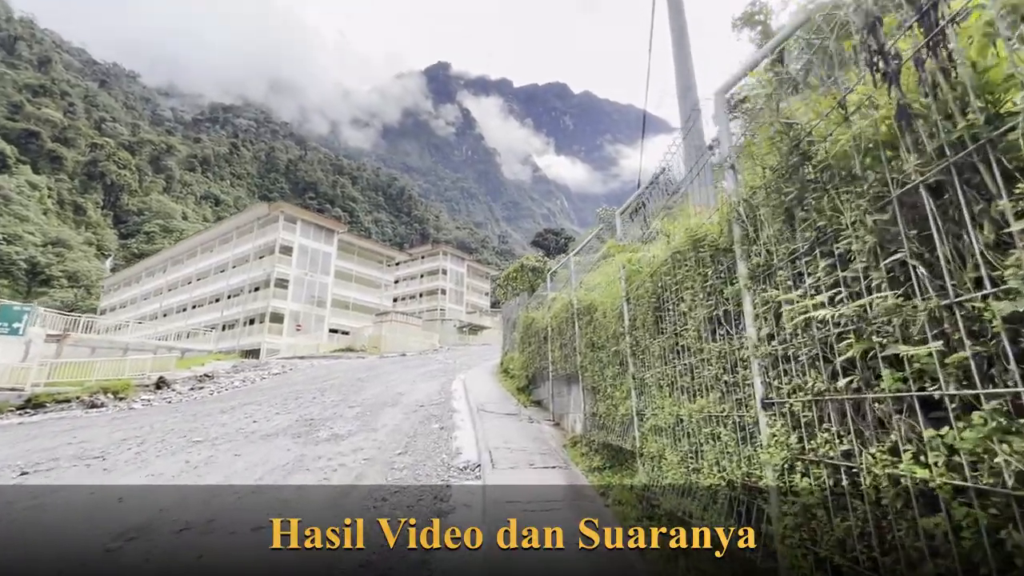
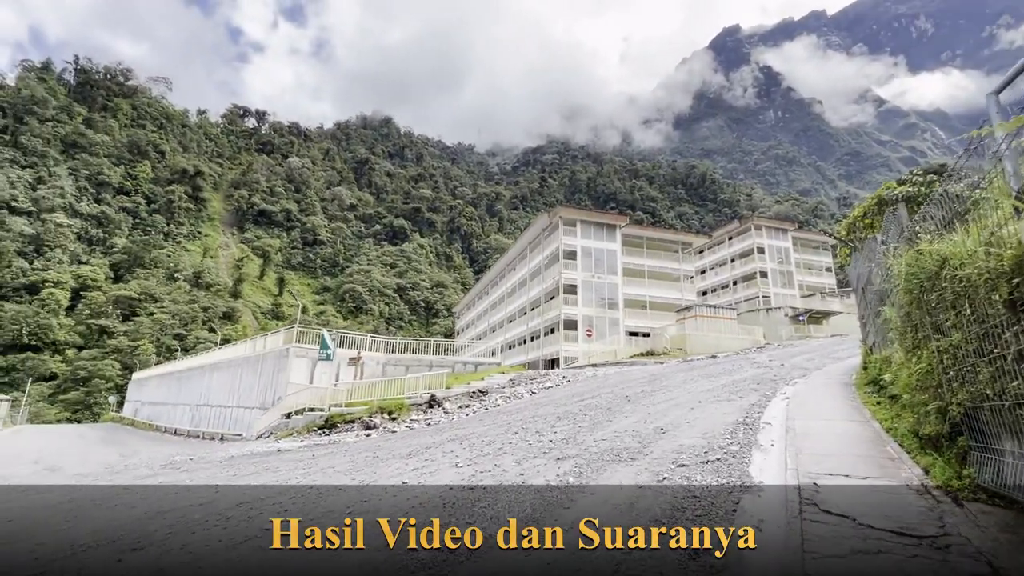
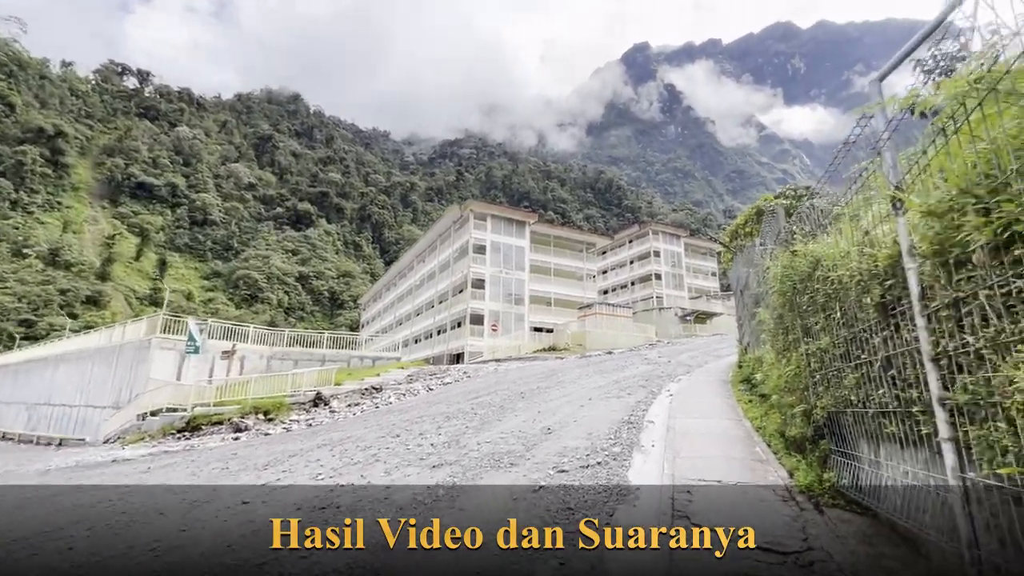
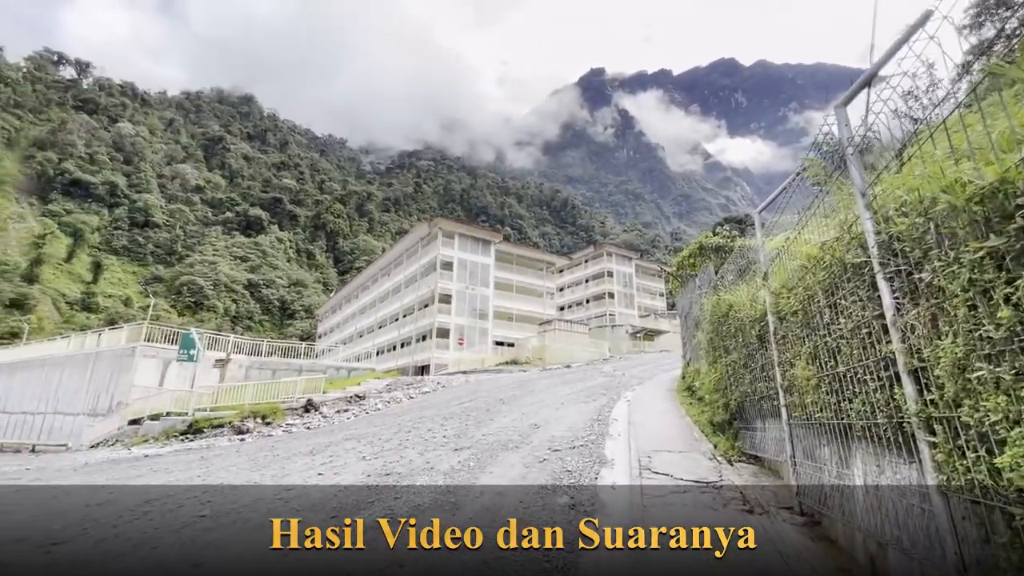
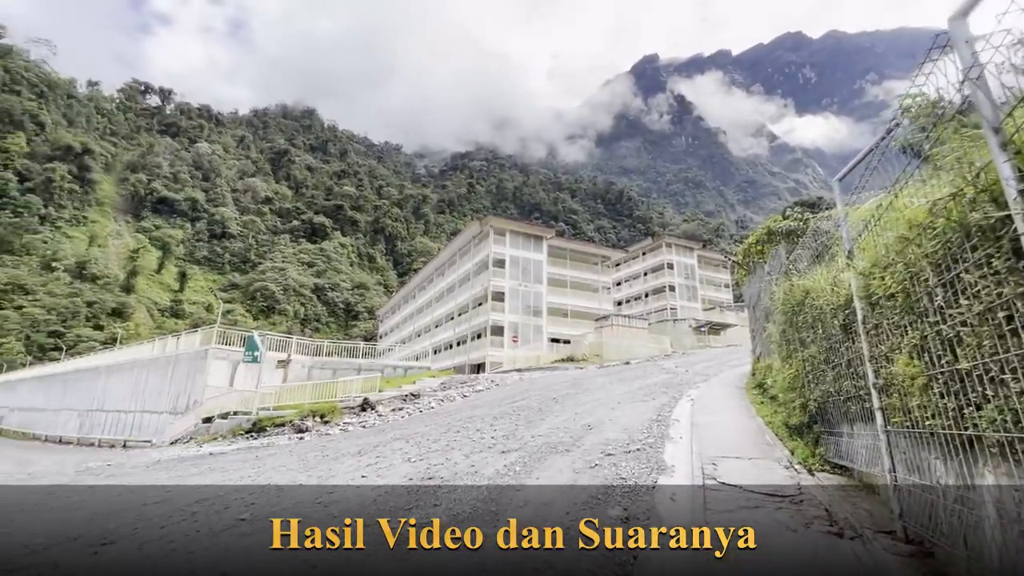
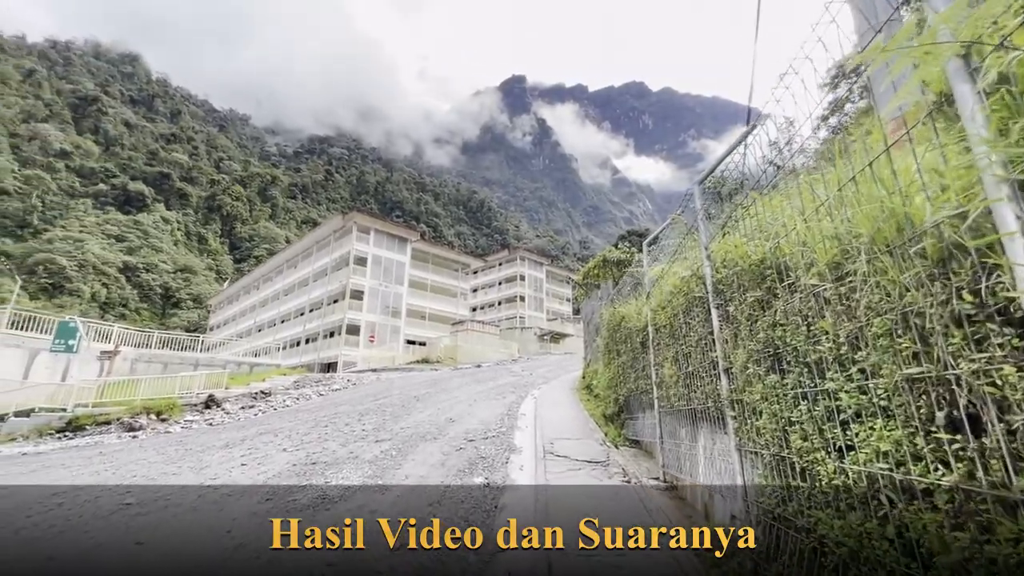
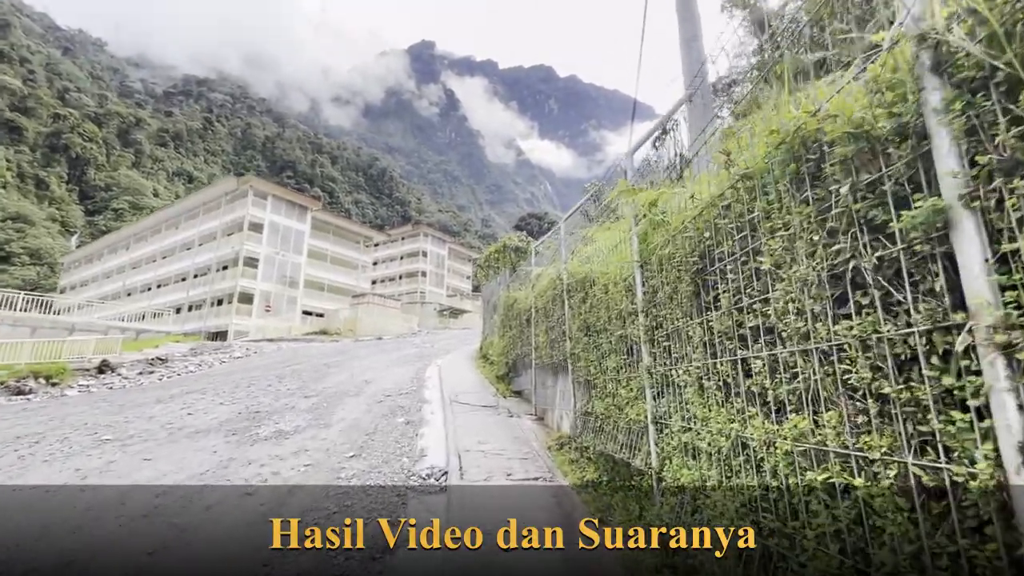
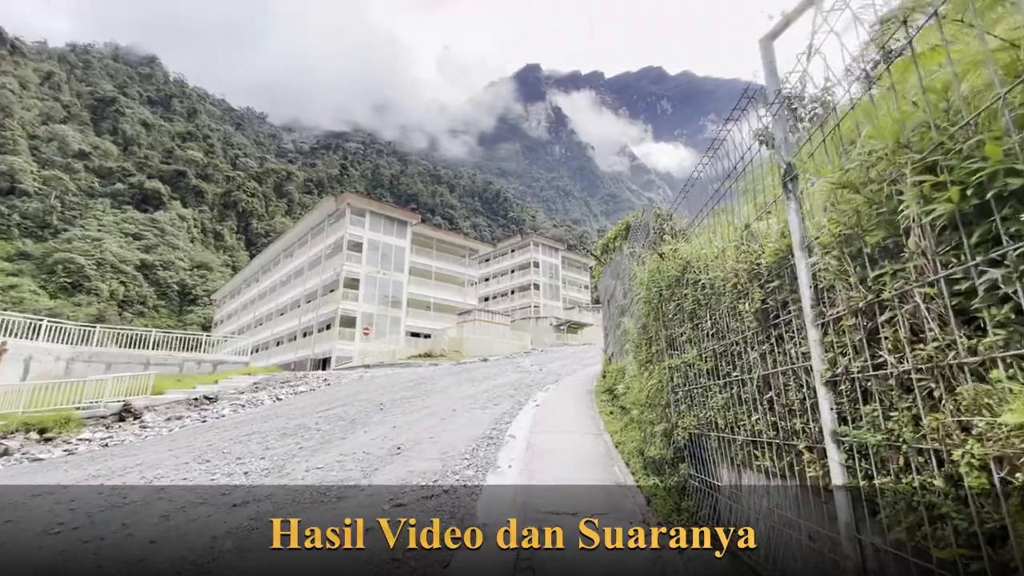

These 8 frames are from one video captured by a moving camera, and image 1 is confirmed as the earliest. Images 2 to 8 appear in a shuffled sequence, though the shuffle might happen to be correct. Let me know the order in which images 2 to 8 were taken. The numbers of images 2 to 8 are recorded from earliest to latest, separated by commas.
7, 6, 4, 5, 2, 3, 8
